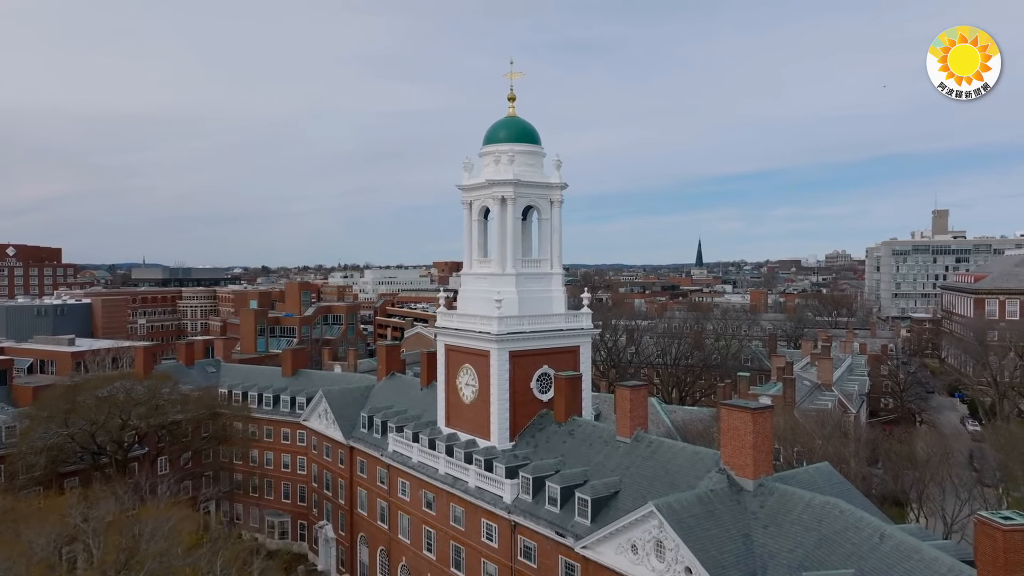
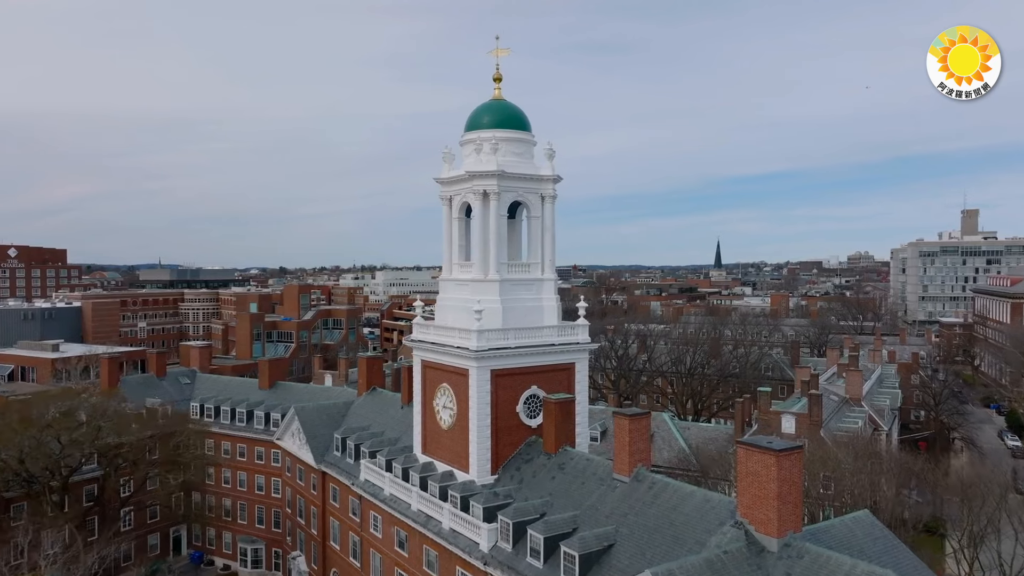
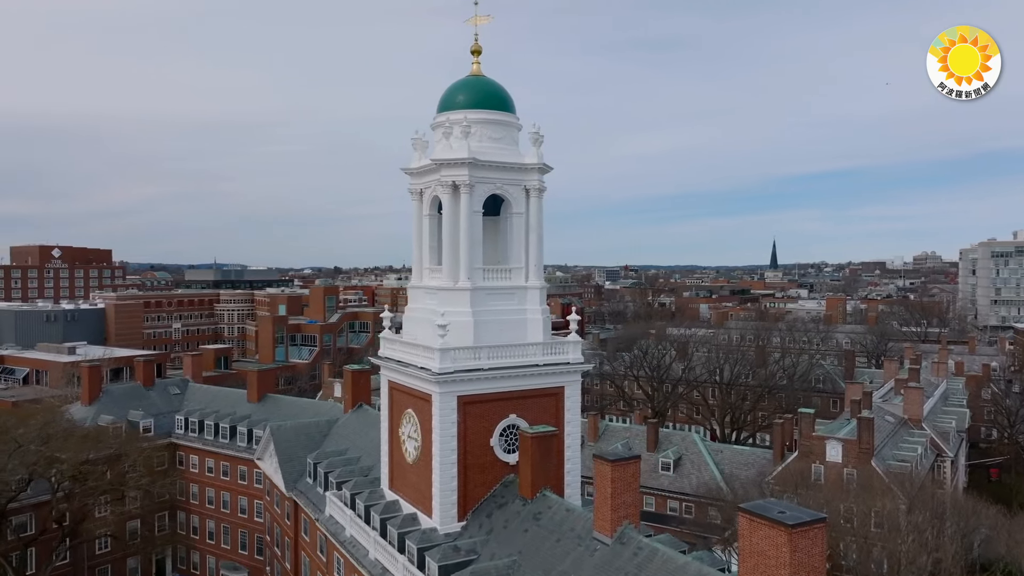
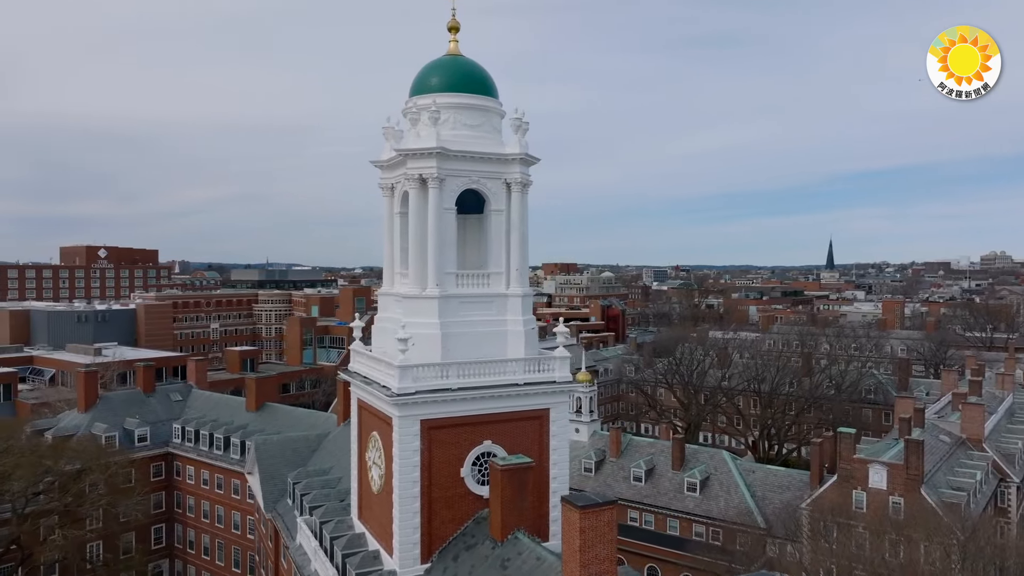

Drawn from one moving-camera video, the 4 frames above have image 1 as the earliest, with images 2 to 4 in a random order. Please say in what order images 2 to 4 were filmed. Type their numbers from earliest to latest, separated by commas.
2, 3, 4
